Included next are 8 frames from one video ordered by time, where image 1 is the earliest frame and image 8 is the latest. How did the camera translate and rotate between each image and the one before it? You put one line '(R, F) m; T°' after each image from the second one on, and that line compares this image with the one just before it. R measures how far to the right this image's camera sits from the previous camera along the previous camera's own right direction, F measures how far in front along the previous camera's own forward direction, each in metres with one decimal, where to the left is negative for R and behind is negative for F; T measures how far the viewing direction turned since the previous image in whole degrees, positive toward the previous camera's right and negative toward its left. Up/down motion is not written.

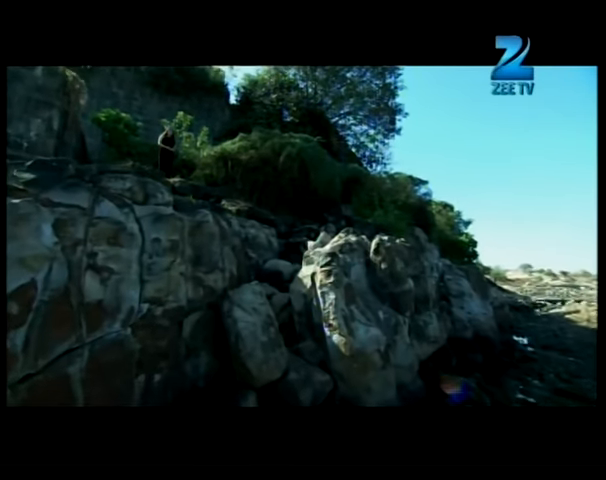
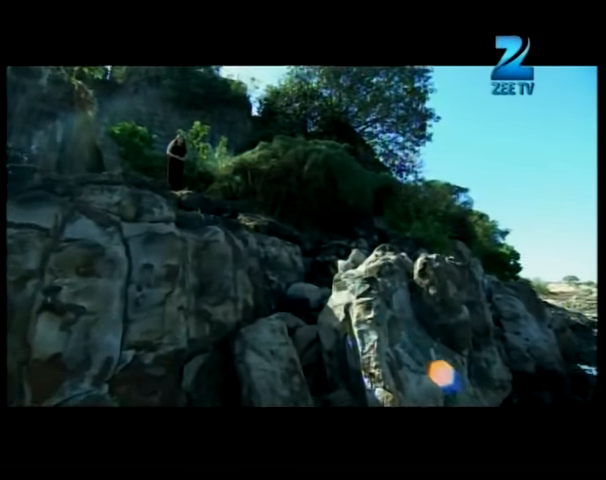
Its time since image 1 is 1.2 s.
(0.0, +0.5) m; -4°
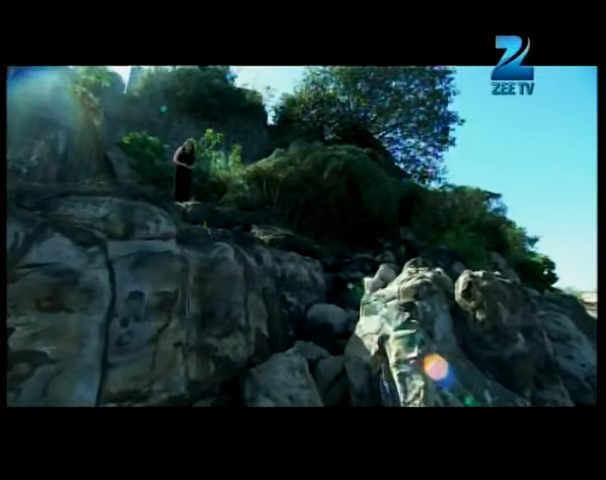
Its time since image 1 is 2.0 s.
(0.0, +0.3) m; -3°
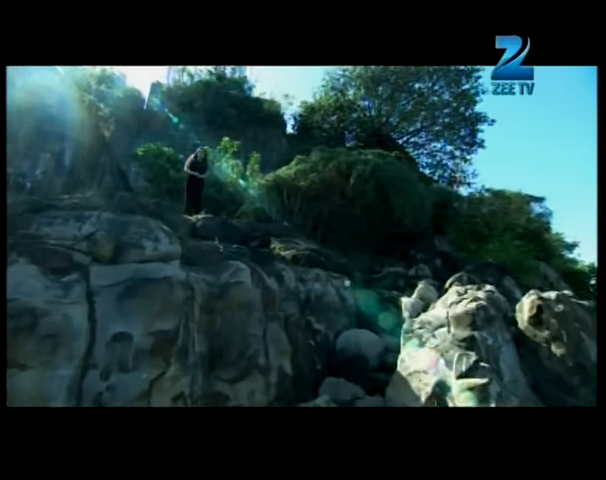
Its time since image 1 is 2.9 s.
(0.0, +0.3) m; -4°
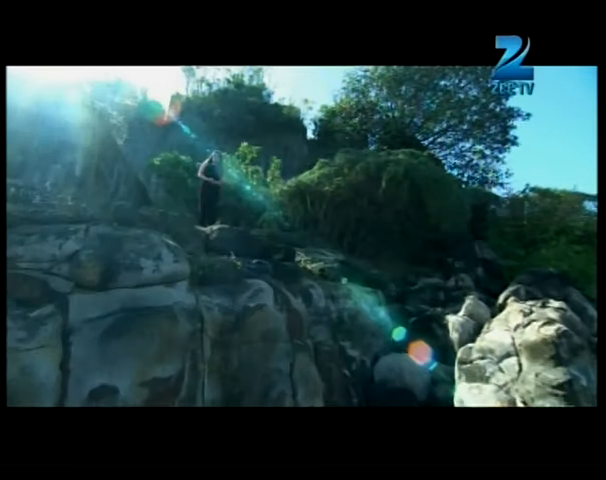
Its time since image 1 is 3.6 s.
(0.0, +0.3) m; -4°
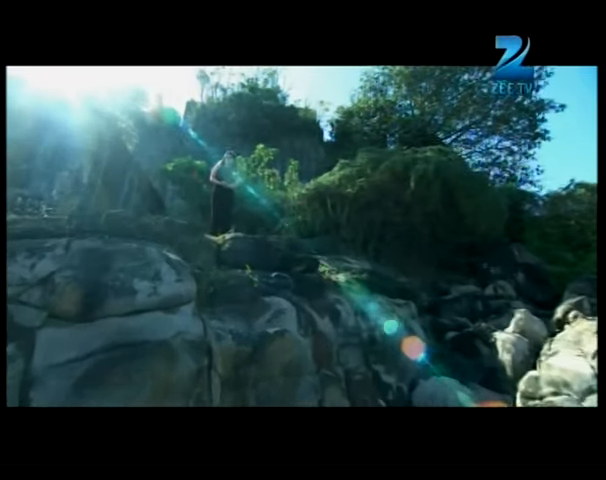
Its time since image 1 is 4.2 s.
(0.0, +0.2) m; -3°
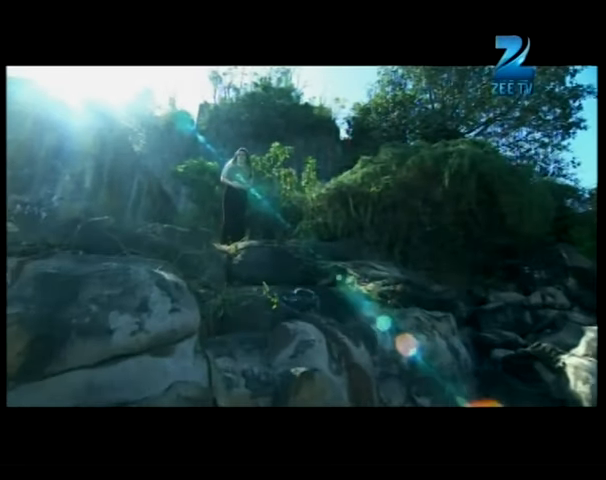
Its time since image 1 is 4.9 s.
(0.0, +0.2) m; -3°
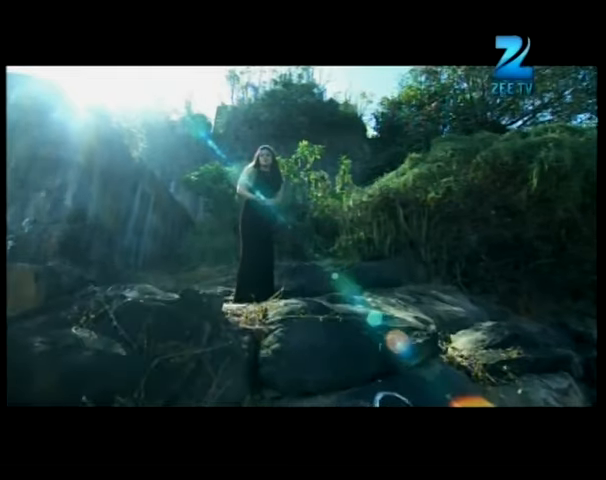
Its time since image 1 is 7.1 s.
(-0.1, +0.5) m; -4°
